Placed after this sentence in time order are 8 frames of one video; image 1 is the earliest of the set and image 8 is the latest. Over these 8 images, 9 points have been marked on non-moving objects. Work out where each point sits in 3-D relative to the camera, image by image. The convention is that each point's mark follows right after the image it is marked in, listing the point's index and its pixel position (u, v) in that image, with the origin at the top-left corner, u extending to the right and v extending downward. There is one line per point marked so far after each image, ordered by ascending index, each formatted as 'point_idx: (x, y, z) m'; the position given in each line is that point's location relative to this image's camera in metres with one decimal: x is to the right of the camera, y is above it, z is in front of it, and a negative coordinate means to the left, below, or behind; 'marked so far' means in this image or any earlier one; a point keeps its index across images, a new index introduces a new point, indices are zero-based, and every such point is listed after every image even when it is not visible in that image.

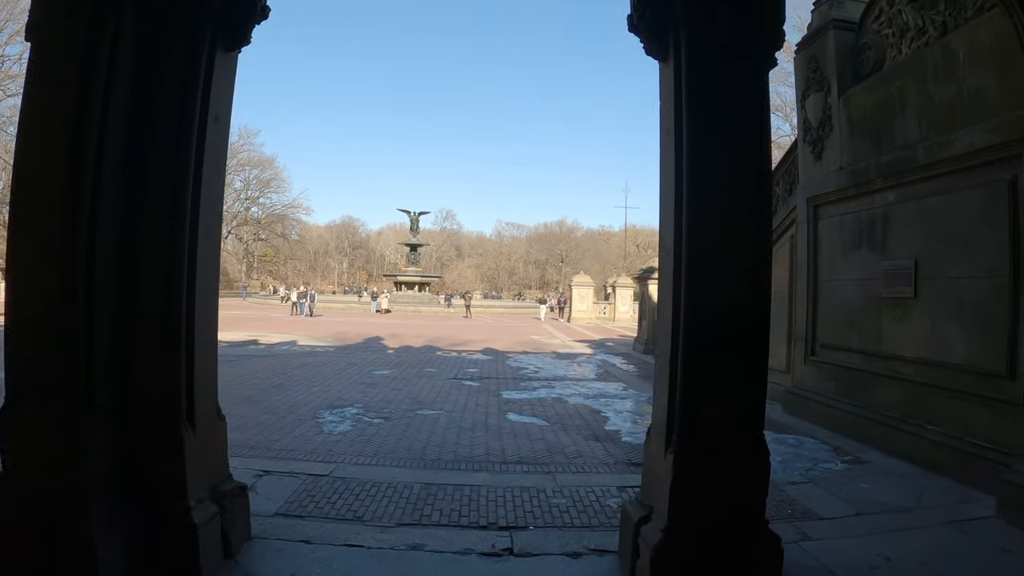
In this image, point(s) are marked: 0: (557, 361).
0: (+1.0, -1.6, +13.8) m
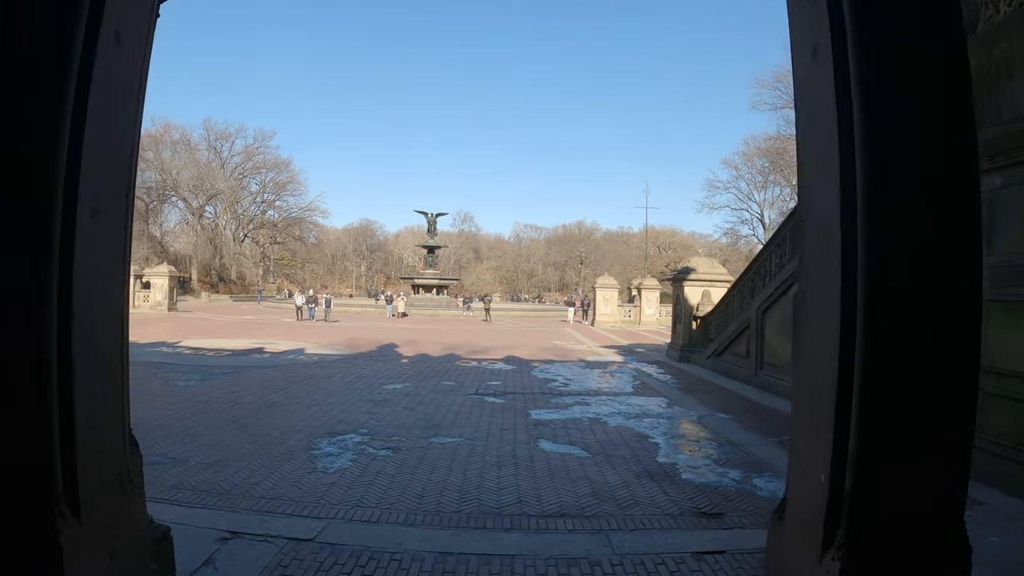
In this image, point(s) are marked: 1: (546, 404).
0: (+1.5, -1.6, +12.5) m
1: (+0.5, -1.6, +8.6) m
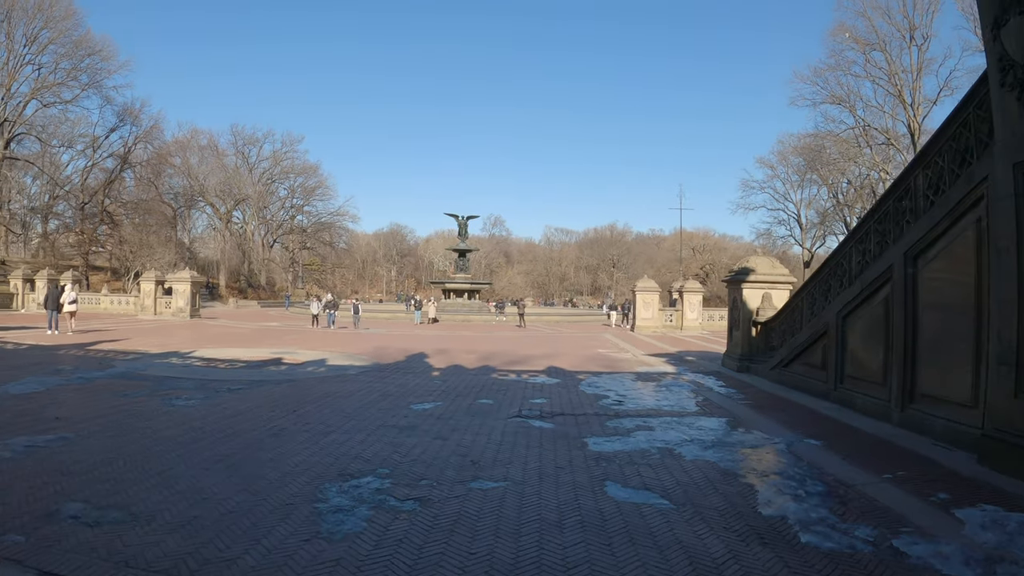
0: (+2.3, -1.7, +11.1) m
1: (+1.1, -1.6, +7.2) m
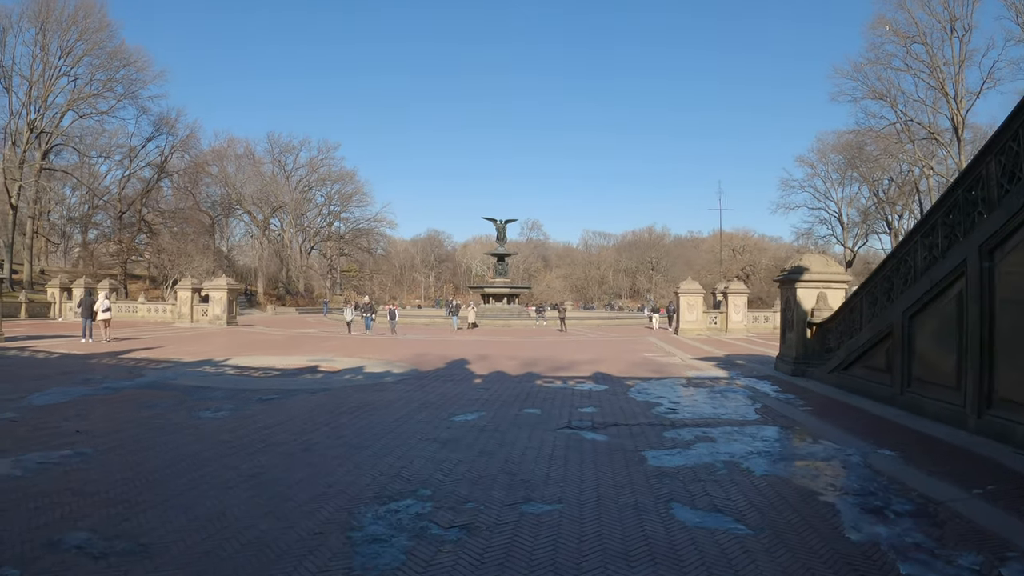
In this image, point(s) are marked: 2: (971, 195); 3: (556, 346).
0: (+3.0, -1.7, +10.4) m
1: (+1.6, -1.6, +6.6) m
2: (+6.7, +1.4, +9.1) m
3: (+1.4, -1.8, +19.4) m
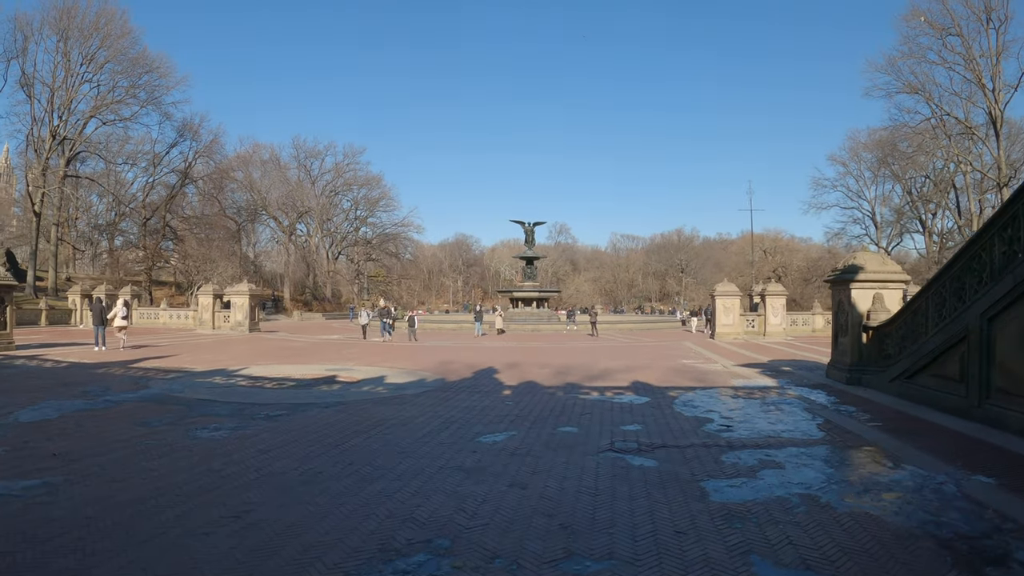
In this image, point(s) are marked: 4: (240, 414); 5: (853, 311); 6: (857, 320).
0: (+3.4, -1.7, +9.4) m
1: (+1.9, -1.6, +5.6) m
2: (+7.1, +1.4, +8.0) m
3: (+2.1, -1.9, +18.4) m
4: (-3.8, -1.8, +9.0) m
5: (+6.5, -0.4, +11.9) m
6: (+6.4, -0.6, +11.7) m
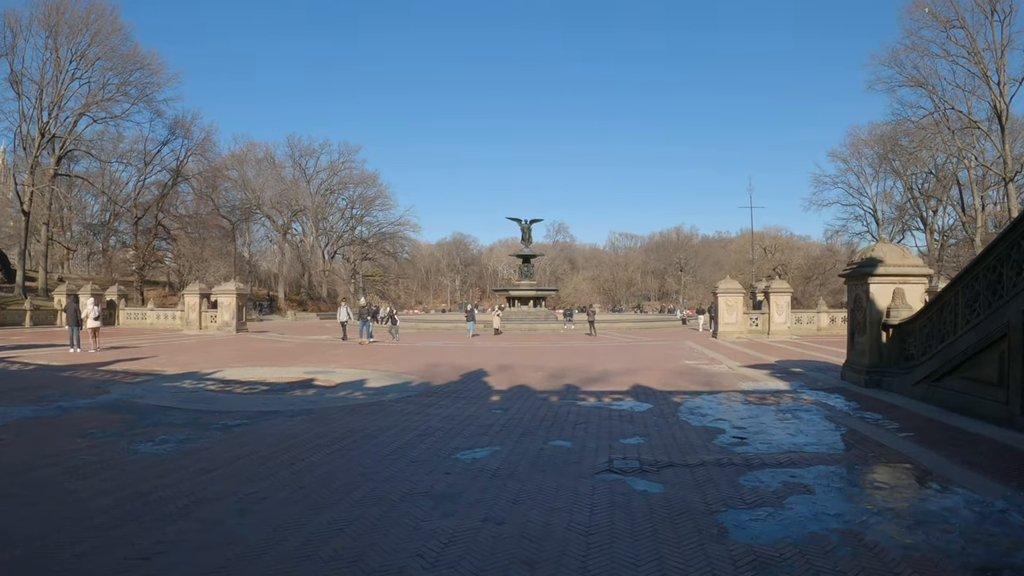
0: (+3.3, -1.6, +8.5) m
1: (+1.7, -1.6, +4.7) m
2: (+6.9, +1.5, +7.1) m
3: (+2.0, -1.8, +17.5) m
4: (-4.0, -1.7, +8.0) m
5: (+6.3, -0.3, +11.0) m
6: (+6.2, -0.5, +10.8) m
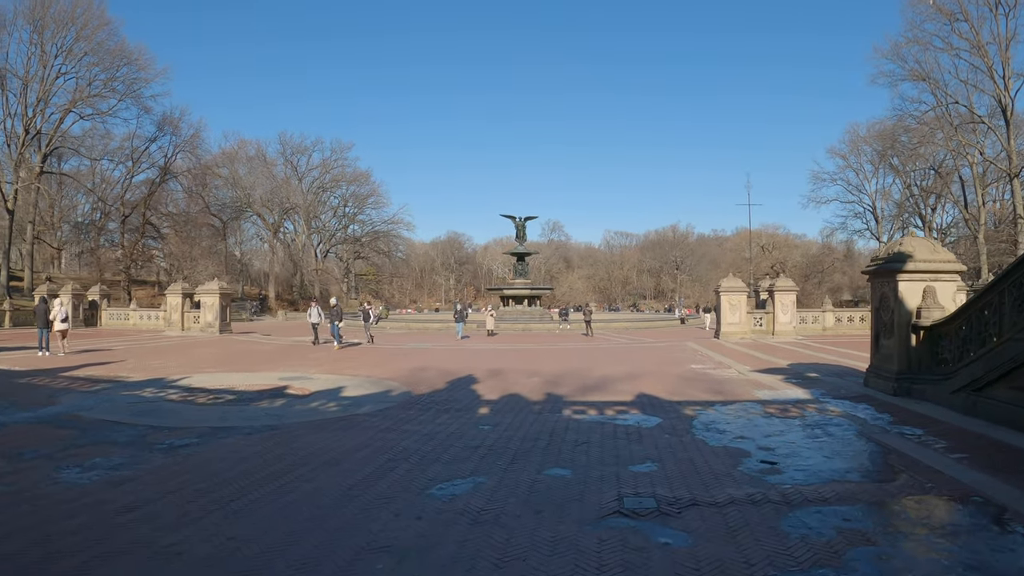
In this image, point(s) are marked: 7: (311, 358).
0: (+3.2, -1.6, +7.4) m
1: (+1.6, -1.5, +3.7) m
2: (+6.8, +1.5, +6.1) m
3: (+1.8, -1.7, +16.4) m
4: (-4.1, -1.7, +7.0) m
5: (+6.2, -0.3, +10.0) m
6: (+6.1, -0.5, +9.8) m
7: (-5.4, -1.9, +16.8) m
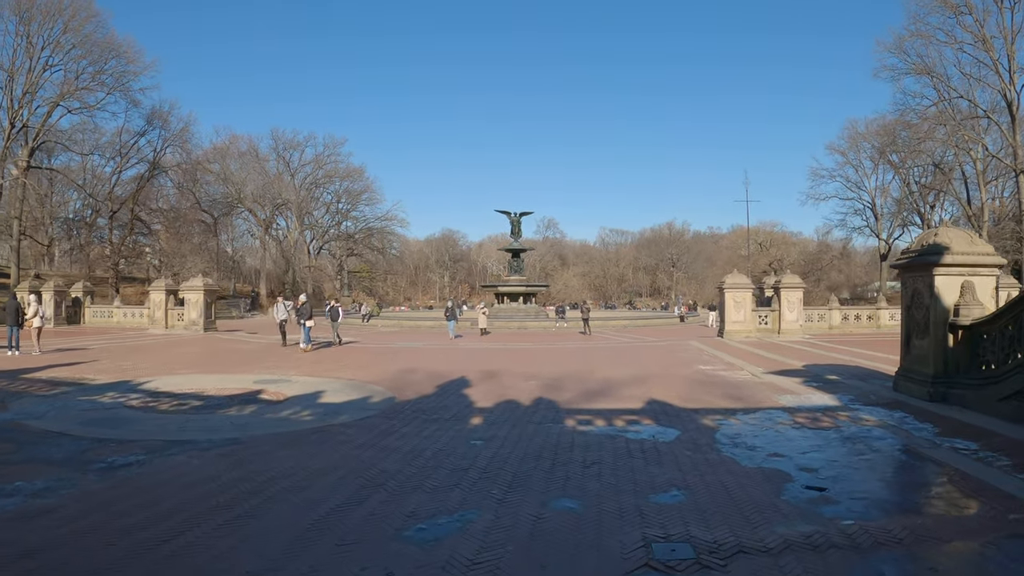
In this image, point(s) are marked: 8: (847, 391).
0: (+3.1, -1.5, +6.5) m
1: (+1.6, -1.5, +2.8) m
2: (+6.8, +1.6, +5.2) m
3: (+1.7, -1.6, +15.5) m
4: (-4.1, -1.6, +6.0) m
5: (+6.1, -0.2, +9.1) m
6: (+6.0, -0.4, +8.9) m
7: (-5.5, -1.8, +15.8) m
8: (+5.2, -1.6, +9.8) m
